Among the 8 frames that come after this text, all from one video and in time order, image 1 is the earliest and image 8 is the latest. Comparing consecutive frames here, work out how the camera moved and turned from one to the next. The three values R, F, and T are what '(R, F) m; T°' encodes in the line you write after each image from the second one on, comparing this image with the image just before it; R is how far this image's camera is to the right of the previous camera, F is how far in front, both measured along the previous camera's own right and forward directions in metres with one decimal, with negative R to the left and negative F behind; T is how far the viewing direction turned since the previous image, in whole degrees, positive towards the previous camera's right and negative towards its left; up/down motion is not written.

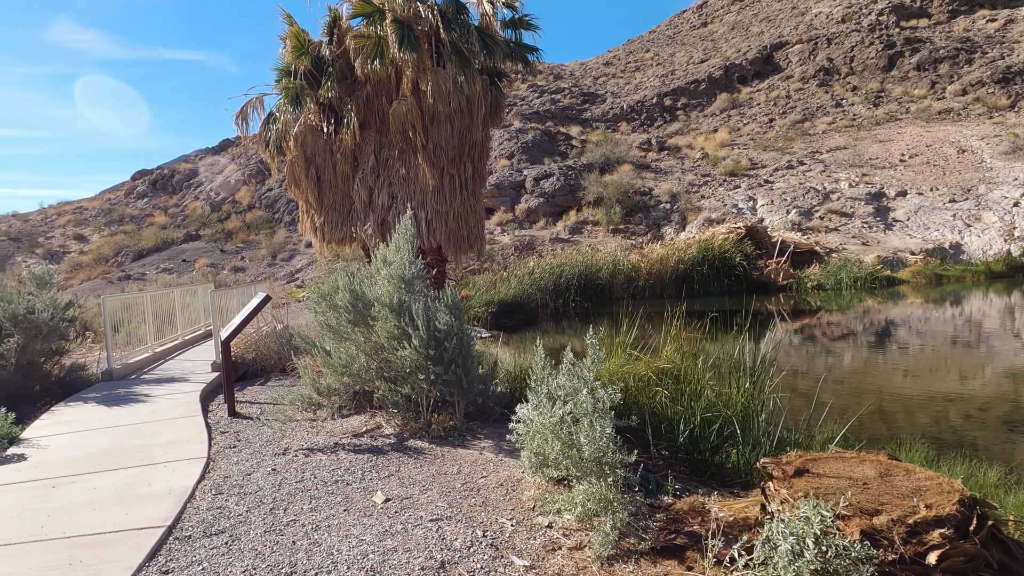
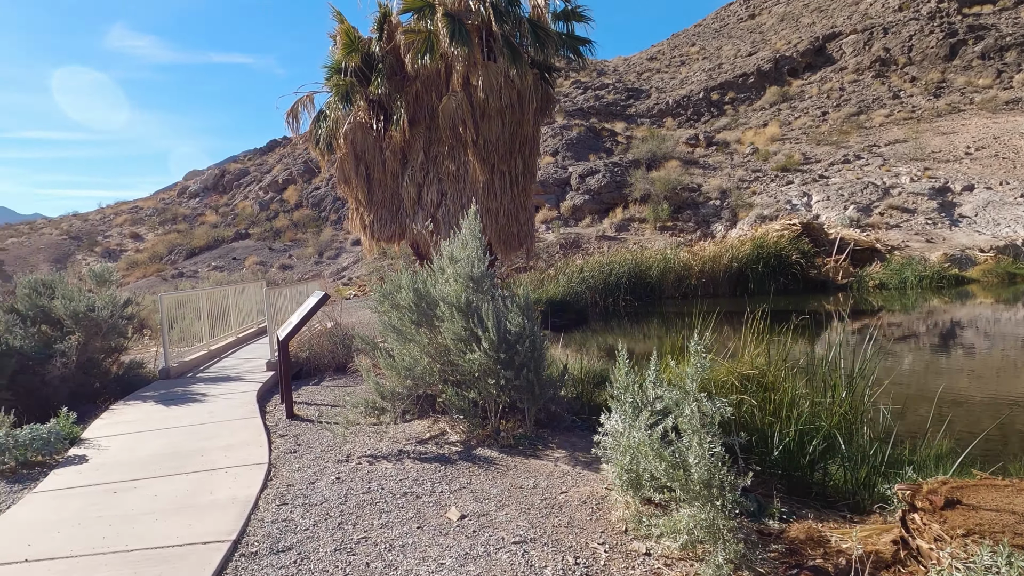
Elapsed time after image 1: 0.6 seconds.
(-0.2, +0.3) m; -3°
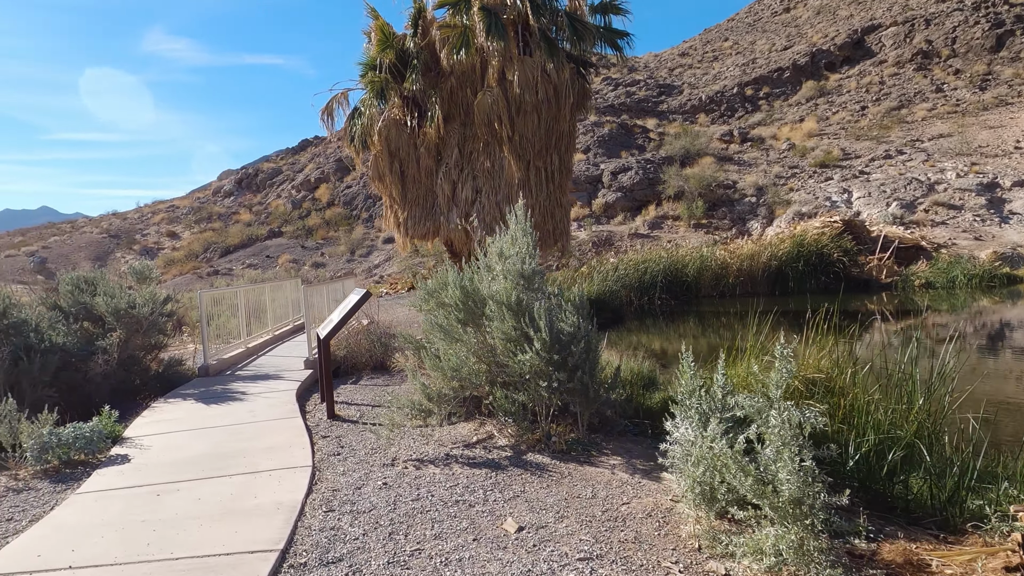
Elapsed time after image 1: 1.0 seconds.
(-0.2, +0.2) m; -2°
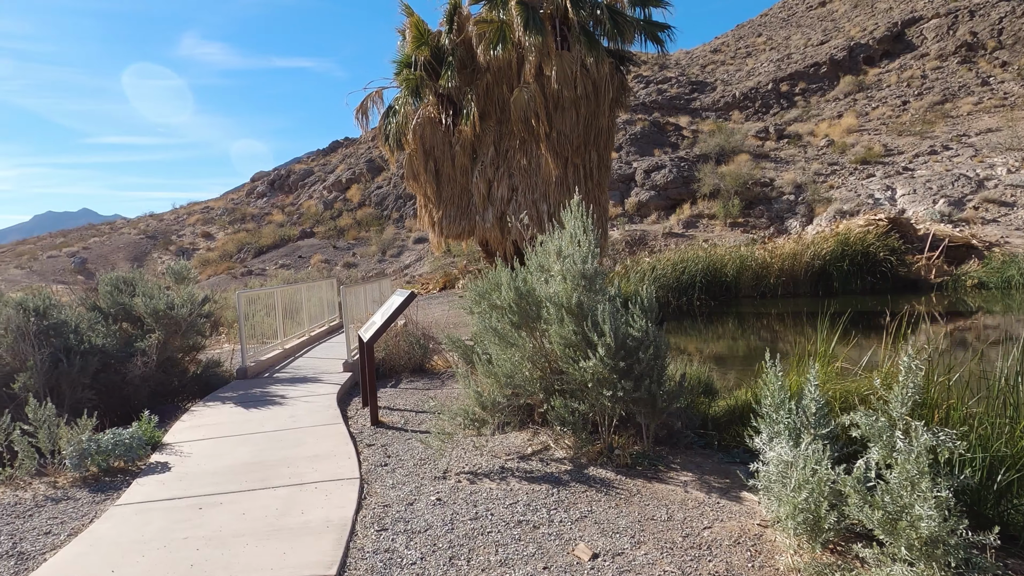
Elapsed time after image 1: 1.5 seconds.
(-0.2, +0.3) m; -2°
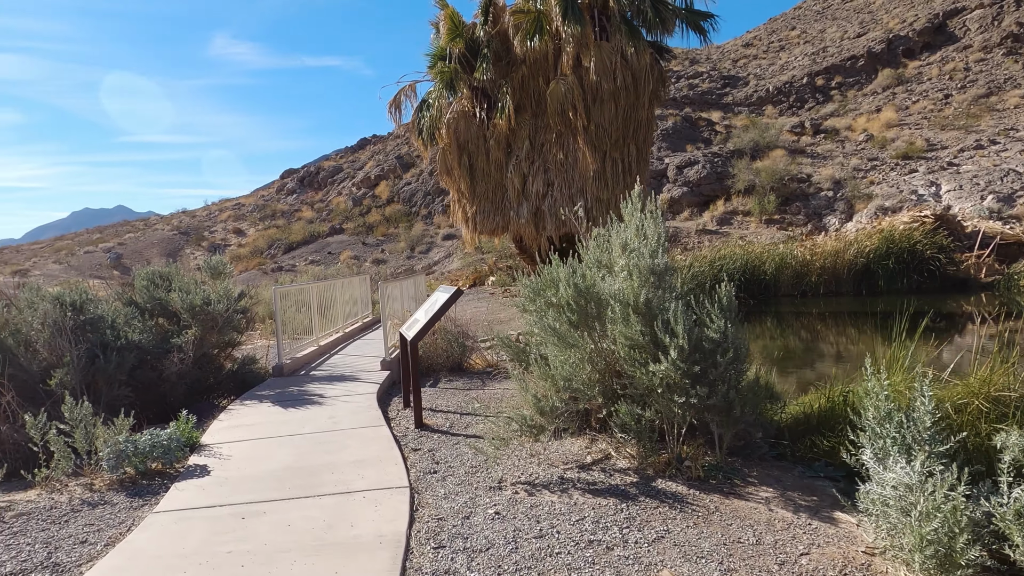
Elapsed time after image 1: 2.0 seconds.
(-0.2, +0.3) m; -2°
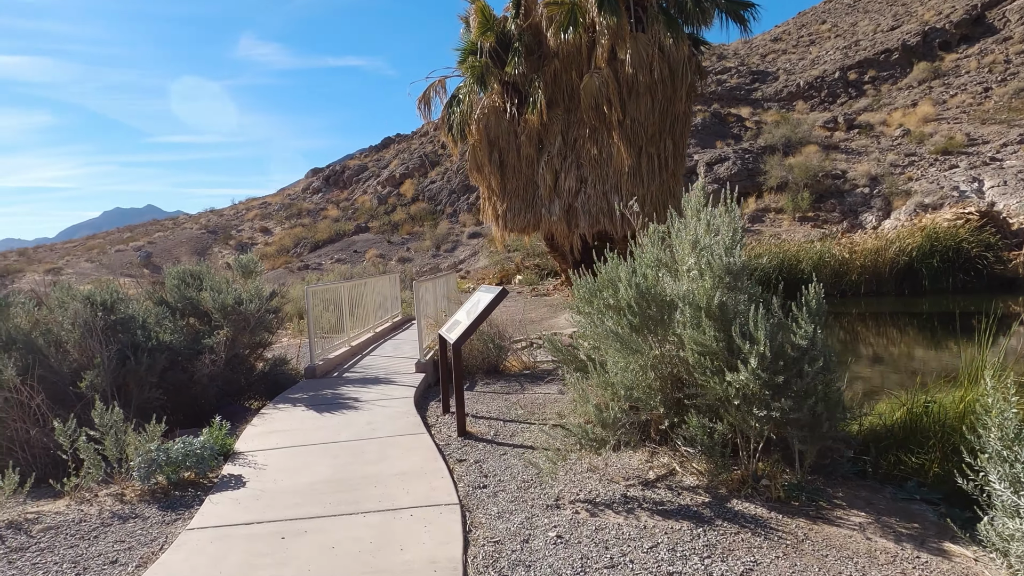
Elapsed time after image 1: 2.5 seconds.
(-0.2, +0.3) m; -2°
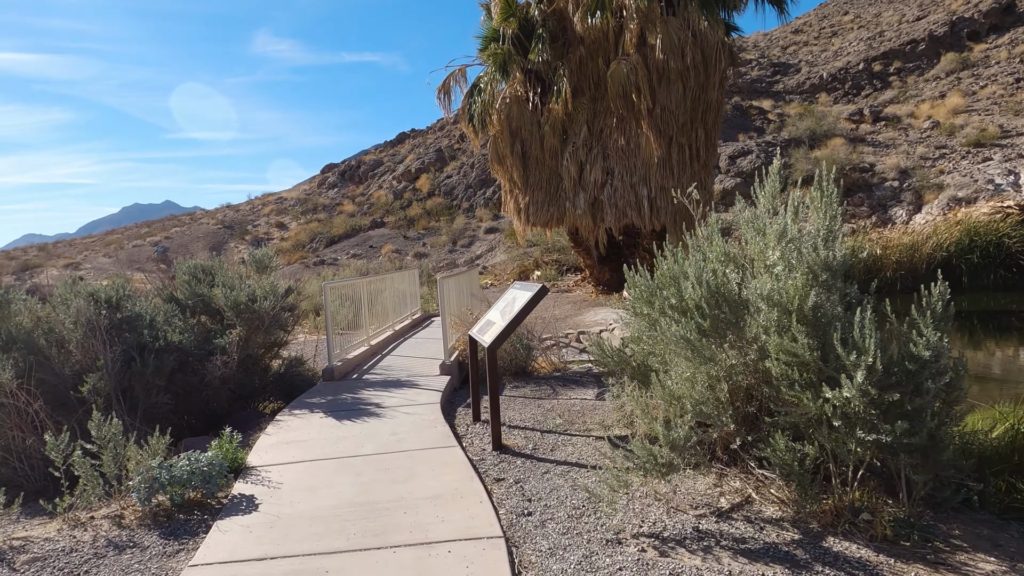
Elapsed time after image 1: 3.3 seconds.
(-0.2, +0.5) m; -1°
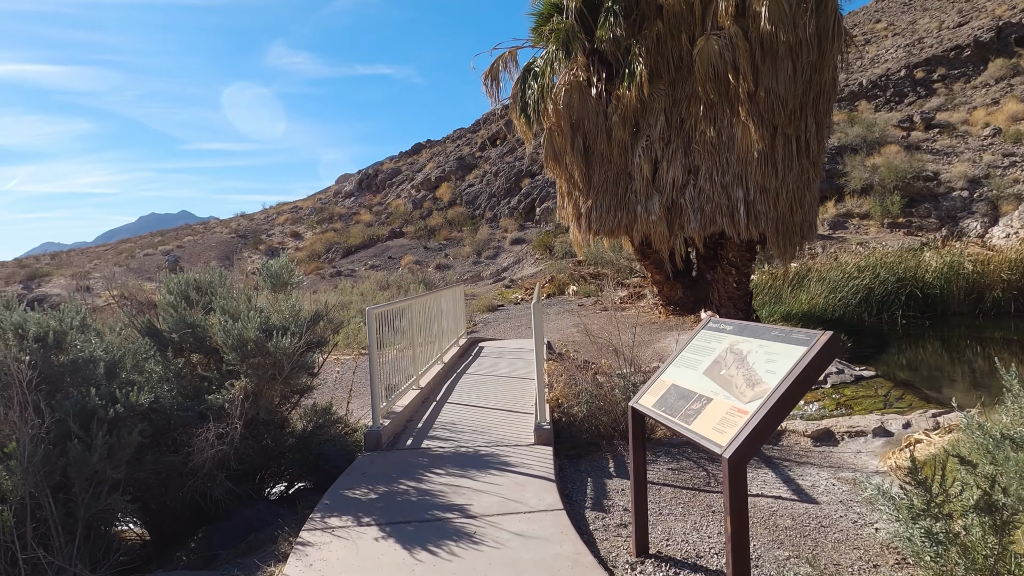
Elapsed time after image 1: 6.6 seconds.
(-0.9, +2.2) m; -1°
